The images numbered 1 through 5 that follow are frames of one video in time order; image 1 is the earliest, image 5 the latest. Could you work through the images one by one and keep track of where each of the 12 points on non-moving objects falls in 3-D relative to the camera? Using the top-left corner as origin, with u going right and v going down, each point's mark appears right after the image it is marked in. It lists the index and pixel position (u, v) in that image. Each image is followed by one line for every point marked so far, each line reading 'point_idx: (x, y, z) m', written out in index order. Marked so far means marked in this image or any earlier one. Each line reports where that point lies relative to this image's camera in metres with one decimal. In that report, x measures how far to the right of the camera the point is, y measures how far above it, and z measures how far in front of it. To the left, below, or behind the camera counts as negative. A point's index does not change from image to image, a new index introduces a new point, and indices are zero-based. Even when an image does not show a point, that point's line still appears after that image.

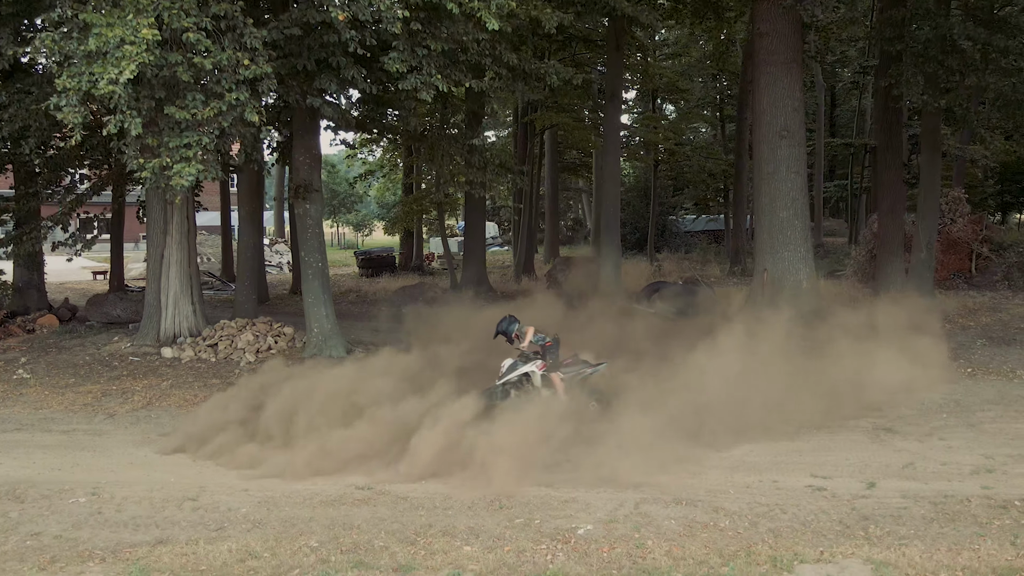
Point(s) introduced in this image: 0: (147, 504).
0: (-3.0, -1.8, +5.9) m
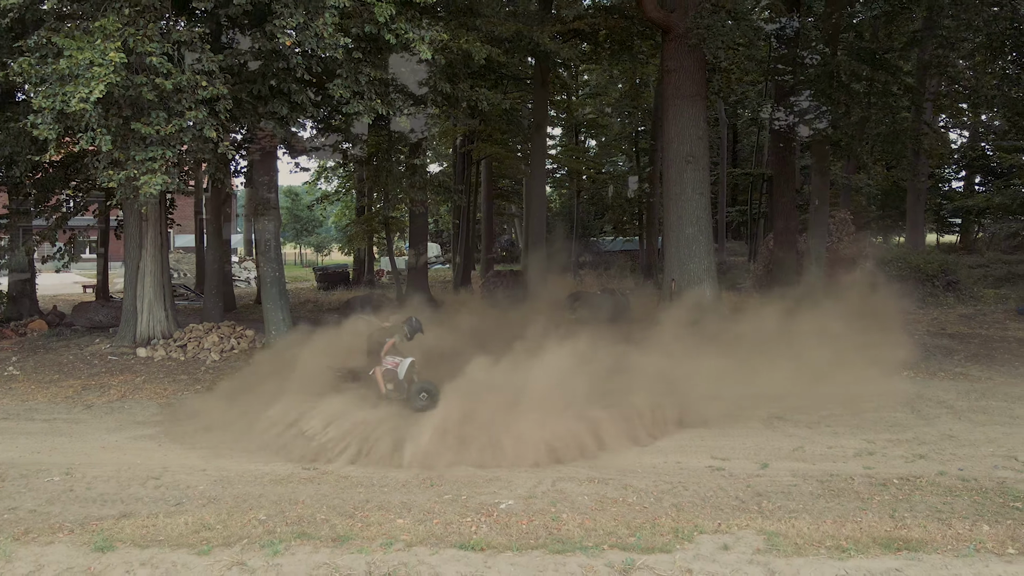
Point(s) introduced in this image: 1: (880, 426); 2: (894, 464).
0: (-3.8, -1.8, +6.6) m
1: (+4.0, -1.5, +7.7) m
2: (+3.7, -1.7, +6.8) m
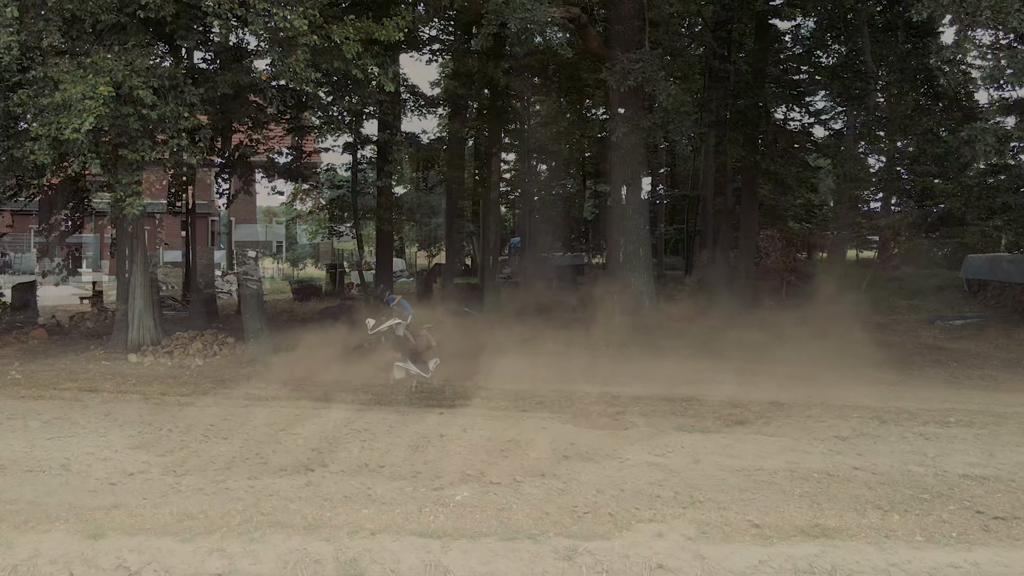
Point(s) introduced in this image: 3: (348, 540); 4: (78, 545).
0: (-4.3, -2.0, +7.3) m
1: (+3.5, -1.7, +8.4) m
2: (+3.2, -1.8, +7.5) m
3: (-1.4, -2.1, +5.9) m
4: (-3.6, -2.1, +5.8) m
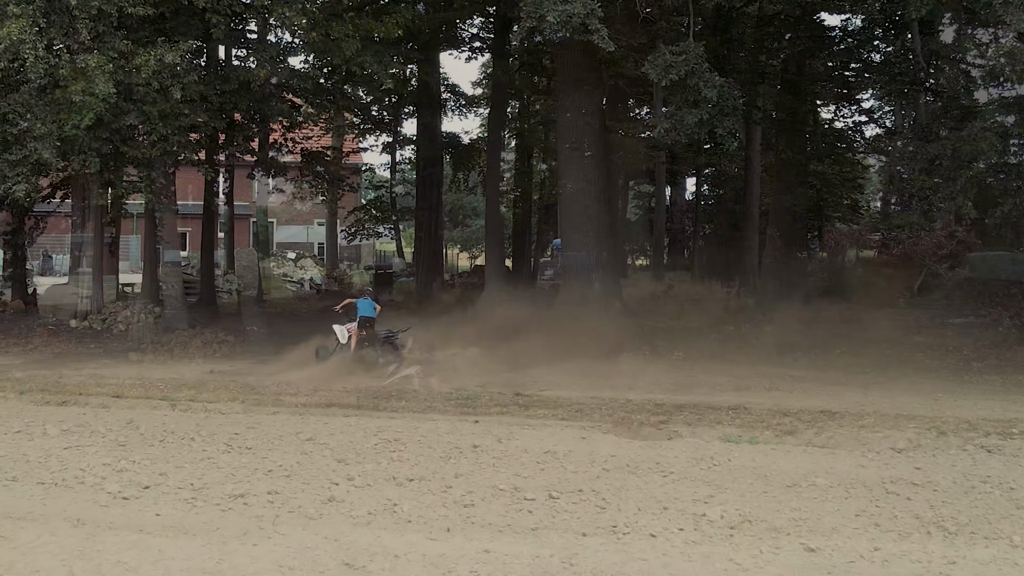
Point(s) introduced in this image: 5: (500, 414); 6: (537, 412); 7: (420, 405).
0: (-4.0, -2.0, +7.2) m
1: (+3.8, -1.7, +7.9) m
2: (+3.5, -1.8, +7.0) m
3: (-1.2, -2.1, +5.6) m
4: (-3.4, -2.1, +5.6) m
5: (-0.1, -1.6, +8.7) m
6: (+0.3, -1.6, +8.9) m
7: (-1.2, -1.5, +9.1) m
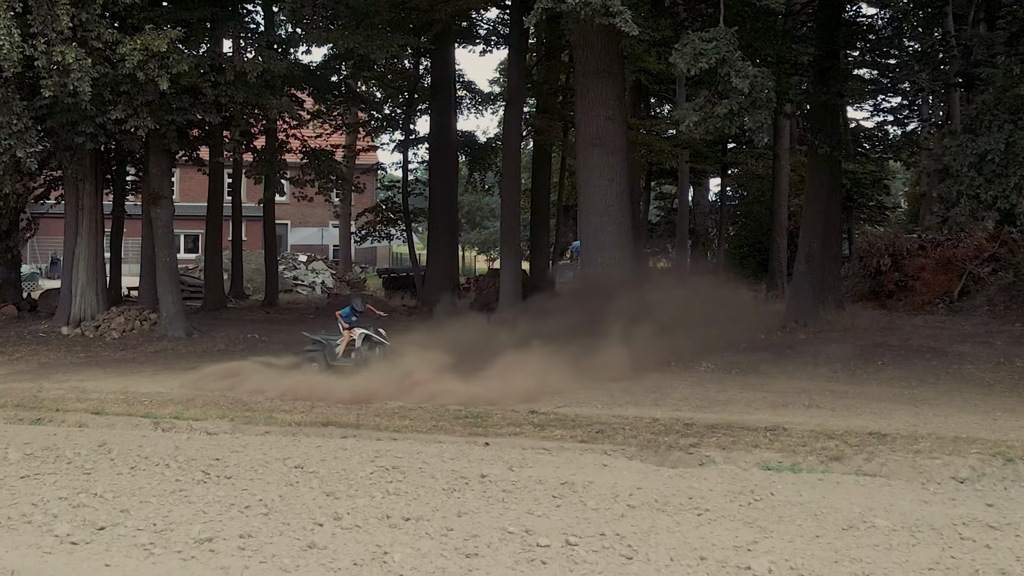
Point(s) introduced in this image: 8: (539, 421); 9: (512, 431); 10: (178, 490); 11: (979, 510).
0: (-3.9, -2.0, +6.5) m
1: (+3.9, -1.8, +6.9) m
2: (+3.6, -1.9, +6.1) m
3: (-1.2, -2.2, +4.8) m
4: (-3.3, -2.2, +4.9) m
5: (0.0, -1.7, +7.9) m
6: (+0.4, -1.7, +8.1) m
7: (-1.0, -1.6, +8.3) m
8: (+0.3, -1.6, +8.5) m
9: (0.0, -1.7, +8.1) m
10: (-2.9, -2.1, +6.6) m
11: (+4.1, -1.9, +6.1) m
